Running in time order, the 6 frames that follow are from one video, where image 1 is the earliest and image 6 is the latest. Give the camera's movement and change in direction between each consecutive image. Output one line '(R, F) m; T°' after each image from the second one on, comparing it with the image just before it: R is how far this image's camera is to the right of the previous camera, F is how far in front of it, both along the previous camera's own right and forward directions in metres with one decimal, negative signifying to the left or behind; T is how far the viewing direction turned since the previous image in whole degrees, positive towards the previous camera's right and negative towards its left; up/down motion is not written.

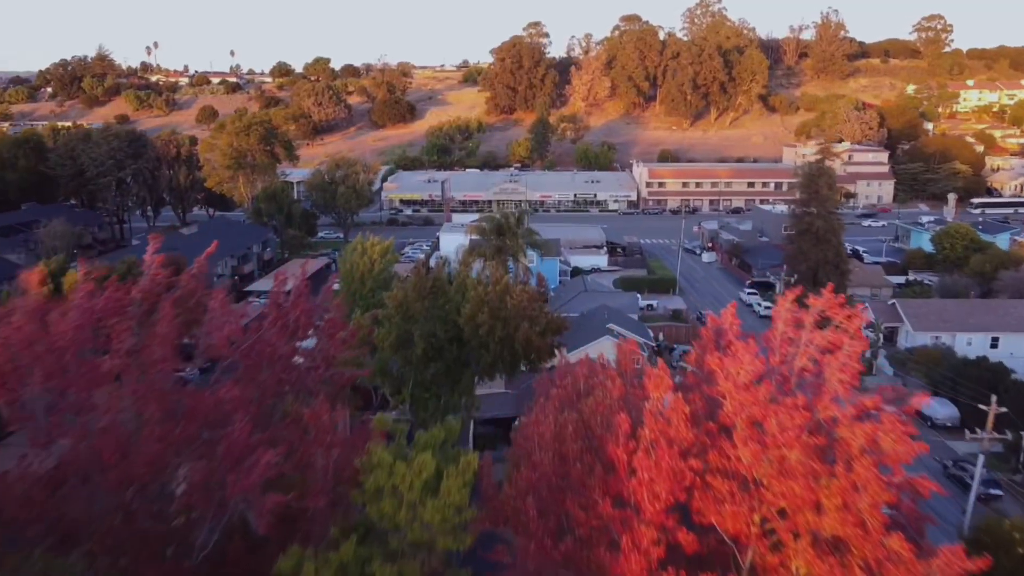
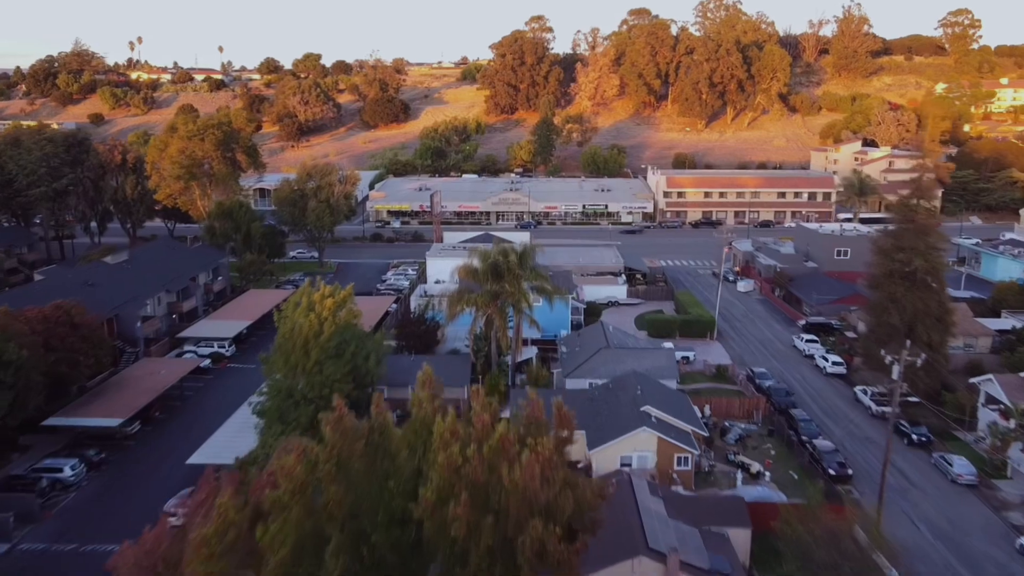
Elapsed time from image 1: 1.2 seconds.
(0.0, +9.0) m; 0°
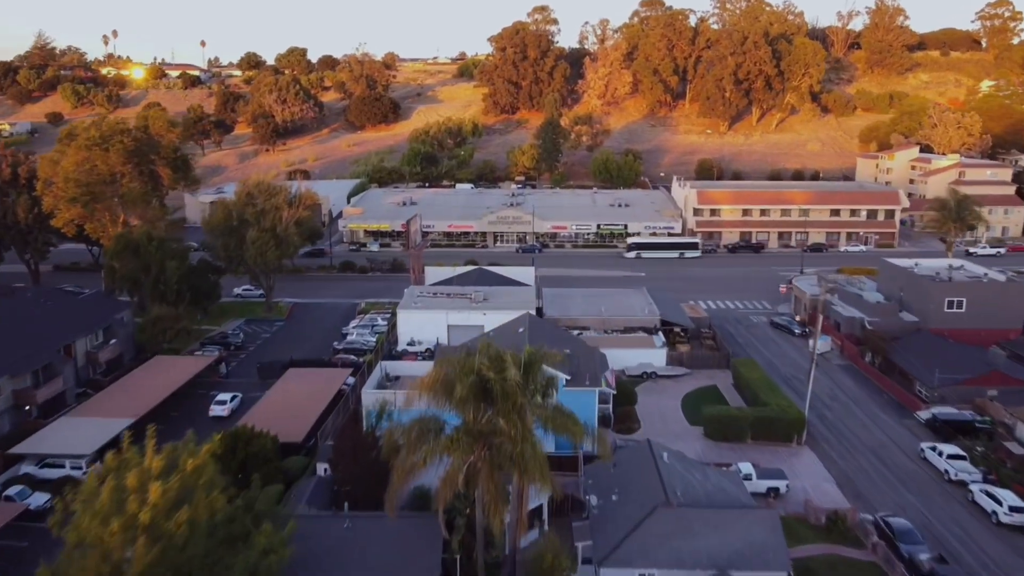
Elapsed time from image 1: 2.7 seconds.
(+0.1, +12.0) m; 0°
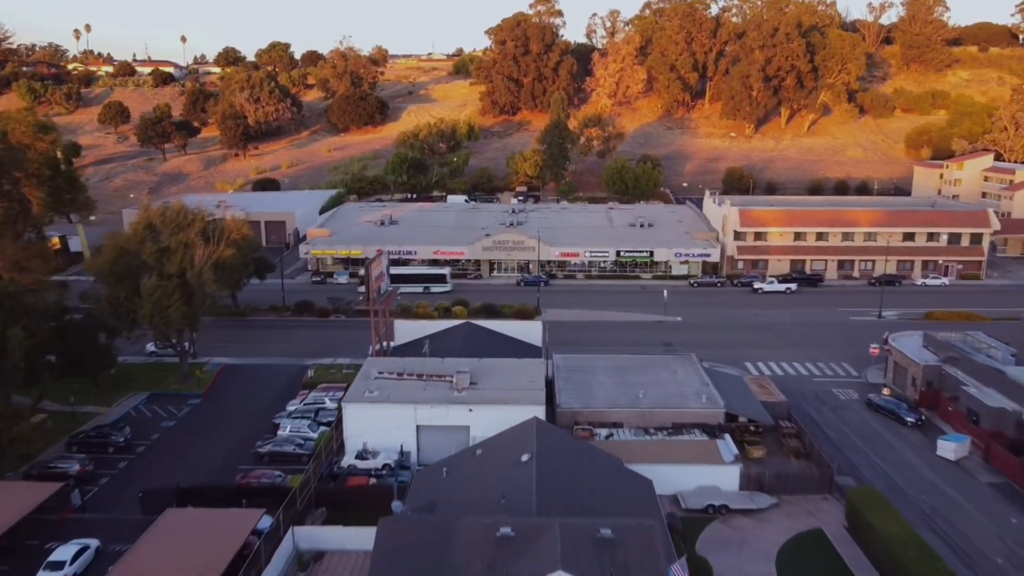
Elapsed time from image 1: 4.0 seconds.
(0.0, +11.3) m; 0°
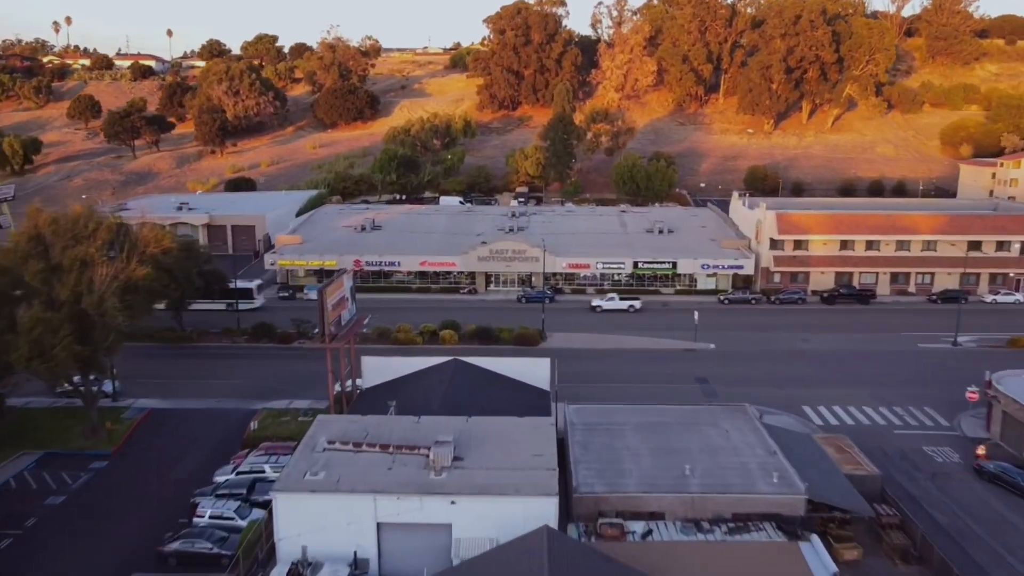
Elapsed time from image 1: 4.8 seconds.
(0.0, +7.1) m; 0°
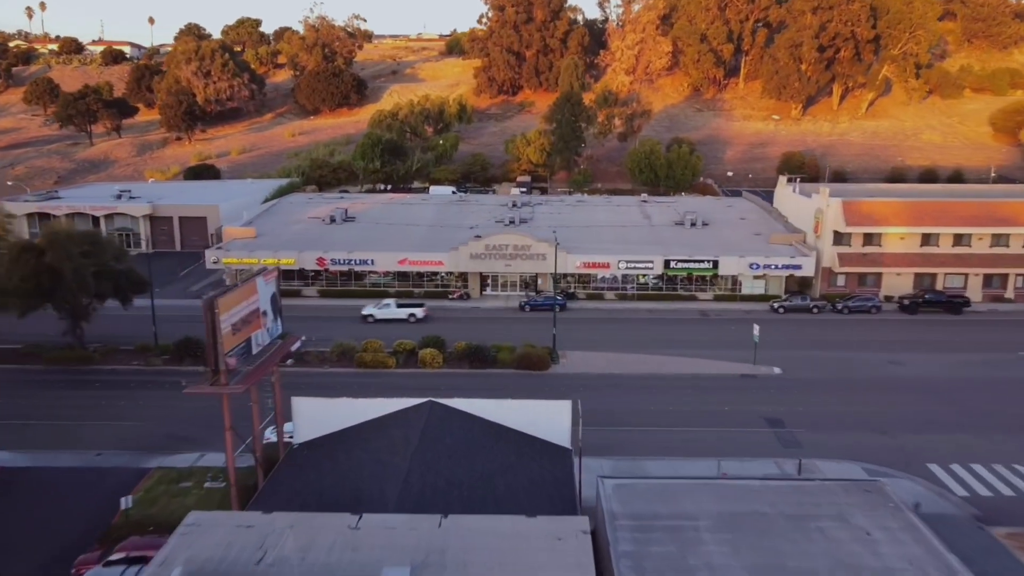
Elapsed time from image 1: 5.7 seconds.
(-0.1, +8.5) m; 0°
